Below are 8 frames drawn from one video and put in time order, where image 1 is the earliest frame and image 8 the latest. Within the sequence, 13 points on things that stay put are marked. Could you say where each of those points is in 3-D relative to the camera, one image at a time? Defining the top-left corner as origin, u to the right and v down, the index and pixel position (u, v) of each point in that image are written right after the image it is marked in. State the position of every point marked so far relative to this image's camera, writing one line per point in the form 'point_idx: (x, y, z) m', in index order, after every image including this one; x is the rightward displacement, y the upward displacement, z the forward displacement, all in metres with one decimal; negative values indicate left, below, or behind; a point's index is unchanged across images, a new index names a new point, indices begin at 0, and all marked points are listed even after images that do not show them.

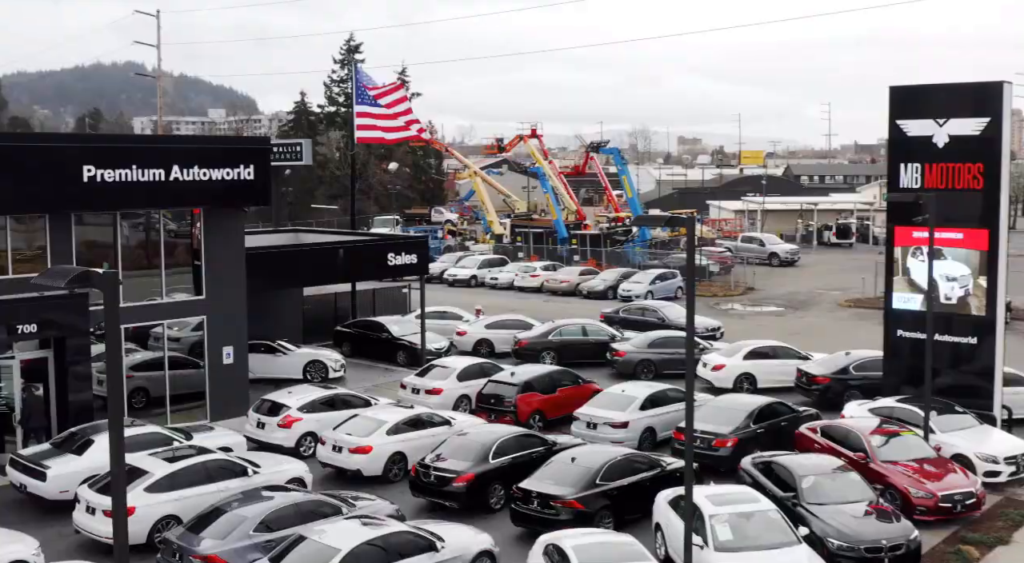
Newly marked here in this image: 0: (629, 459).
0: (+2.0, -3.0, +19.0) m
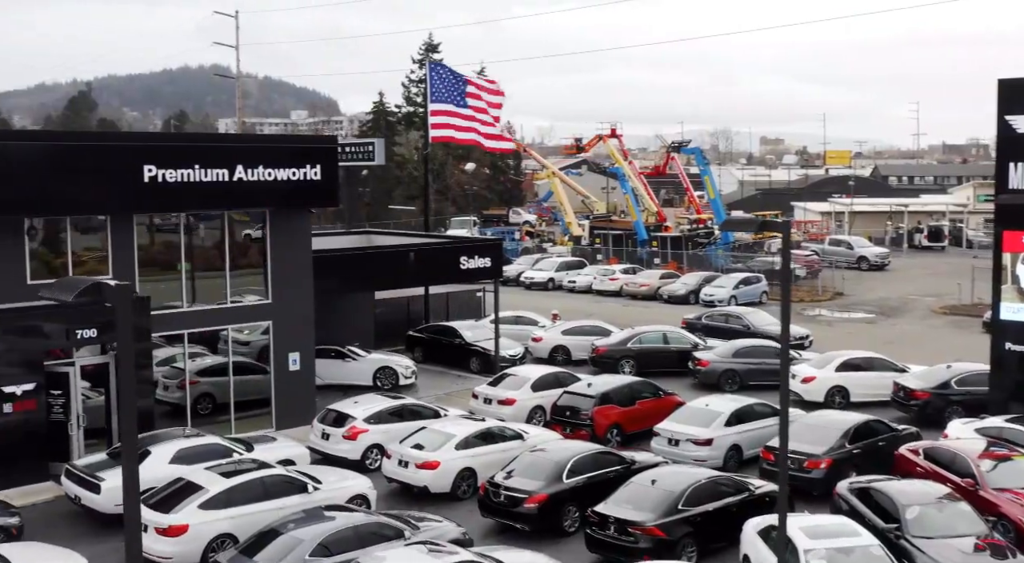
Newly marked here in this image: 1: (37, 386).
0: (+3.2, -3.2, +17.6) m
1: (-8.5, -1.9, +19.7) m
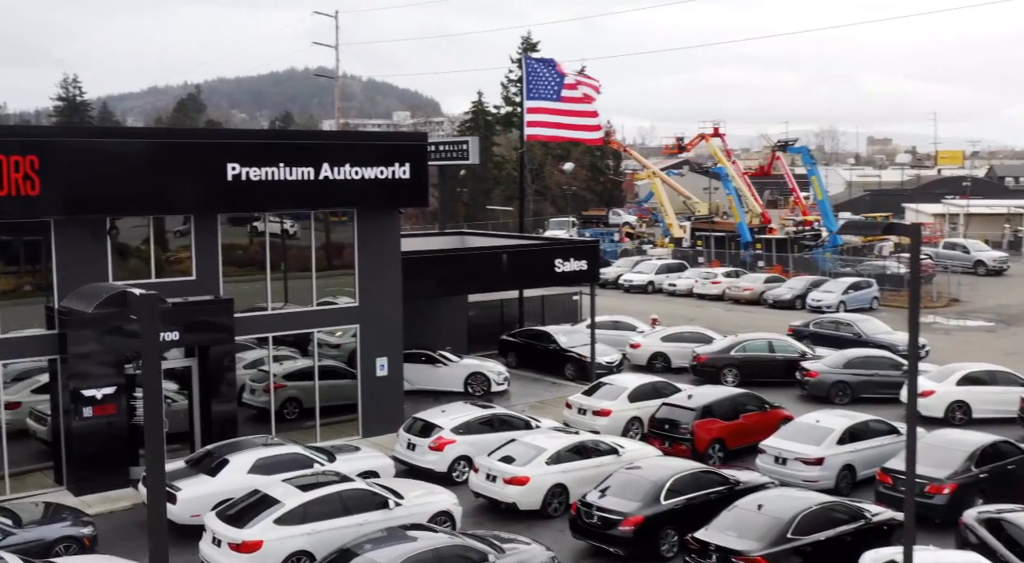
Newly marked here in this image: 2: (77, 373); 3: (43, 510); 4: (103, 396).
0: (+4.6, -3.3, +16.1) m
1: (-6.9, -1.9, +19.3) m
2: (-7.3, -1.4, +19.0) m
3: (-6.6, -3.2, +15.8) m
4: (-7.1, -2.0, +19.1) m
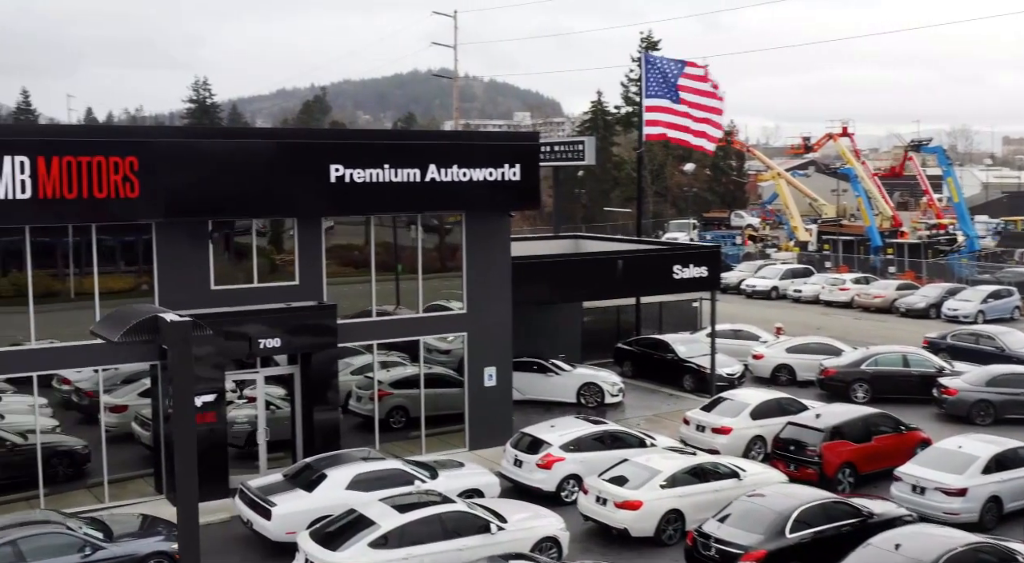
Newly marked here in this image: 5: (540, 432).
0: (+6.0, -3.5, +14.5) m
1: (-5.0, -2.0, +18.8) m
2: (-5.4, -1.5, +18.6) m
3: (-5.1, -3.3, +15.3) m
4: (-5.3, -2.1, +18.7) m
5: (+0.5, -2.7, +19.6) m
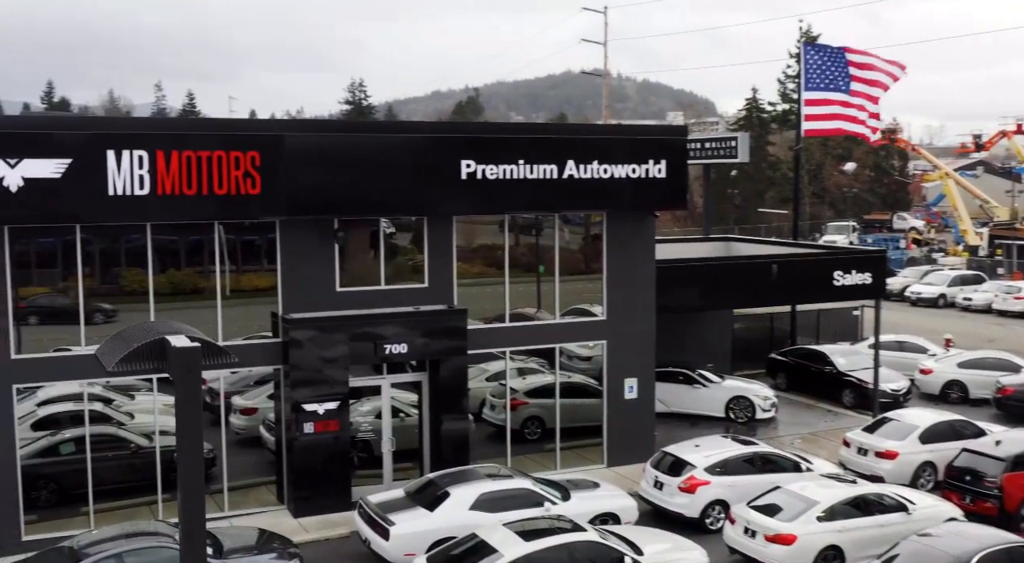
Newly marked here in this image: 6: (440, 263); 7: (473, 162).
0: (+7.6, -3.7, +12.2) m
1: (-2.8, -2.0, +18.0) m
2: (-3.2, -1.5, +17.8) m
3: (-3.4, -3.3, +14.5) m
4: (-3.0, -2.1, +17.9) m
5: (+2.8, -2.8, +18.0) m
6: (-1.2, +0.3, +19.3) m
7: (-0.6, +2.0, +18.5) m
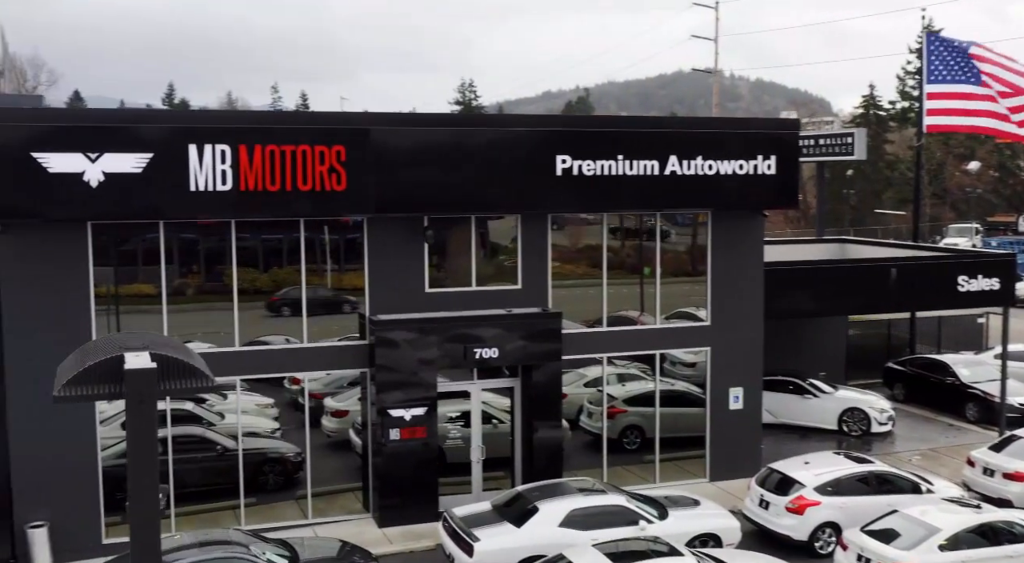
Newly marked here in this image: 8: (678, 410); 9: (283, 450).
0: (+8.4, -3.8, +10.5) m
1: (-1.3, -2.0, +17.3) m
2: (-1.8, -1.5, +17.2) m
3: (-2.2, -3.3, +13.9) m
4: (-1.6, -2.1, +17.2) m
5: (+4.2, -2.8, +16.8) m
6: (+0.4, +0.3, +18.4) m
7: (+0.9, +2.0, +17.6) m
8: (+2.9, -2.3, +19.6) m
9: (-3.5, -2.6, +17.1) m
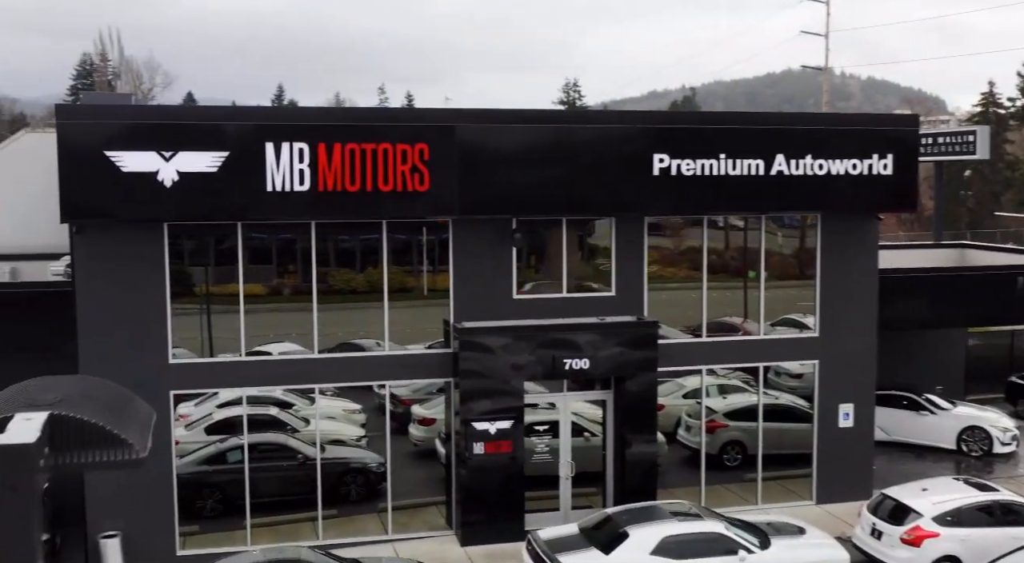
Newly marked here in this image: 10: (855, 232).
0: (+9.1, -4.0, +8.8) m
1: (0.0, -2.1, +16.5) m
2: (-0.4, -1.6, +16.4) m
3: (-1.2, -3.4, +13.1) m
4: (-0.2, -2.2, +16.4) m
5: (+5.5, -3.0, +15.5) m
6: (+1.8, +0.2, +17.4) m
7: (+2.3, +1.9, +16.5) m
8: (+4.4, -2.4, +18.4) m
9: (-2.2, -2.7, +16.5) m
10: (+5.7, +0.8, +18.3) m
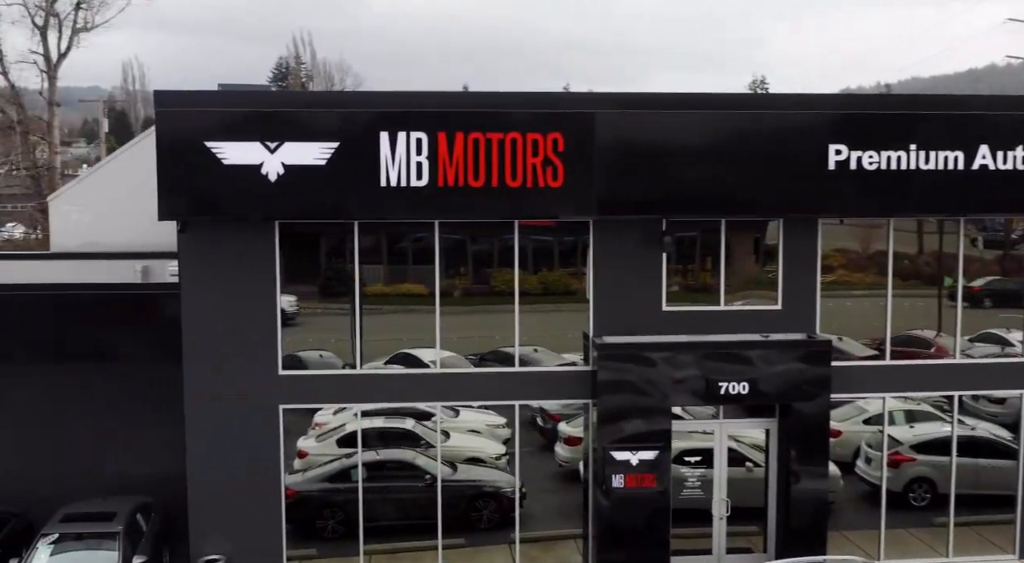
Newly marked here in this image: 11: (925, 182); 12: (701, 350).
0: (+9.6, -4.3, +5.6) m
1: (+2.0, -2.2, +14.6) m
2: (+1.5, -1.7, +14.6) m
3: (+0.2, -3.5, +11.5) m
4: (+1.7, -2.3, +14.6) m
5: (+7.2, -3.2, +12.7) m
6: (+4.0, 0.0, +15.2) m
7: (+4.3, +1.7, +14.3) m
8: (+6.6, -2.6, +15.7) m
9: (-0.2, -2.7, +14.9) m
10: (+7.9, +0.6, +15.5) m
11: (+5.4, +1.3, +14.5) m
12: (+2.2, -1.0, +14.6) m
